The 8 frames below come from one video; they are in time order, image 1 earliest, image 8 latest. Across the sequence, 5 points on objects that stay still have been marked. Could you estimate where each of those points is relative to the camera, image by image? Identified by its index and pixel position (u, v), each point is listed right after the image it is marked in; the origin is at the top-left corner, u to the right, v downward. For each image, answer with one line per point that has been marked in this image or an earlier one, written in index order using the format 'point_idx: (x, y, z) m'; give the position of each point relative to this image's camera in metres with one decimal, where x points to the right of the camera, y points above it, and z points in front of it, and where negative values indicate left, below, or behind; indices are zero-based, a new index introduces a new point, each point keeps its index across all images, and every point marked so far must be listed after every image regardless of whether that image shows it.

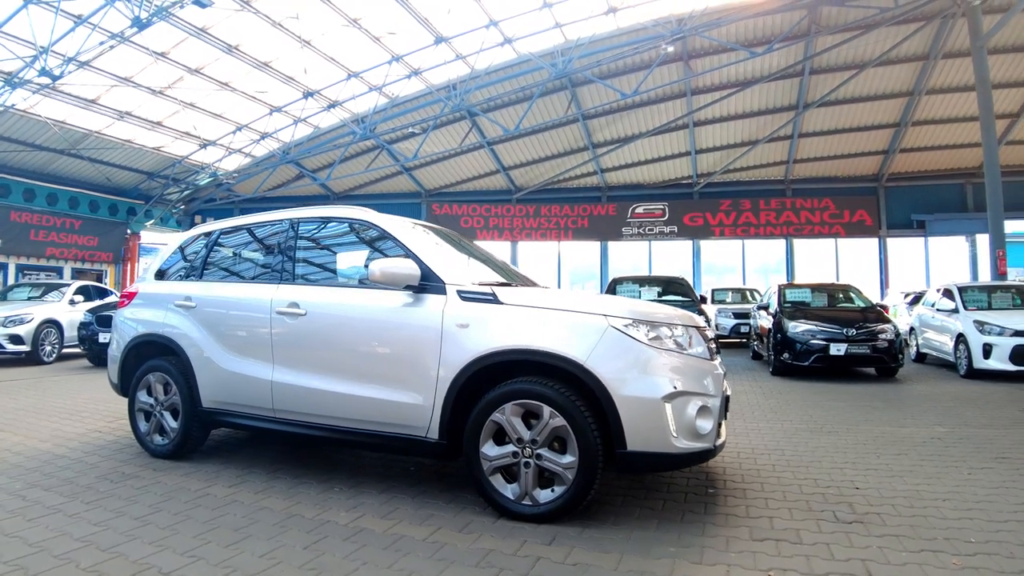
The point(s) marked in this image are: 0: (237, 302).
0: (-1.7, -0.1, +3.8) m
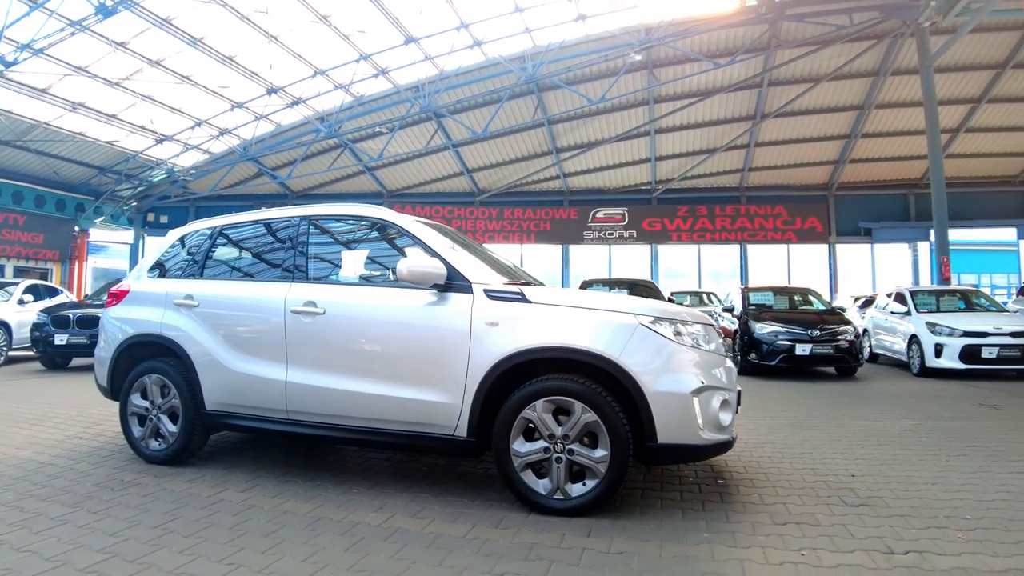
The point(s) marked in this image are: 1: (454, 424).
0: (-1.6, -0.1, +3.7) m
1: (-0.3, -0.7, +3.2) m
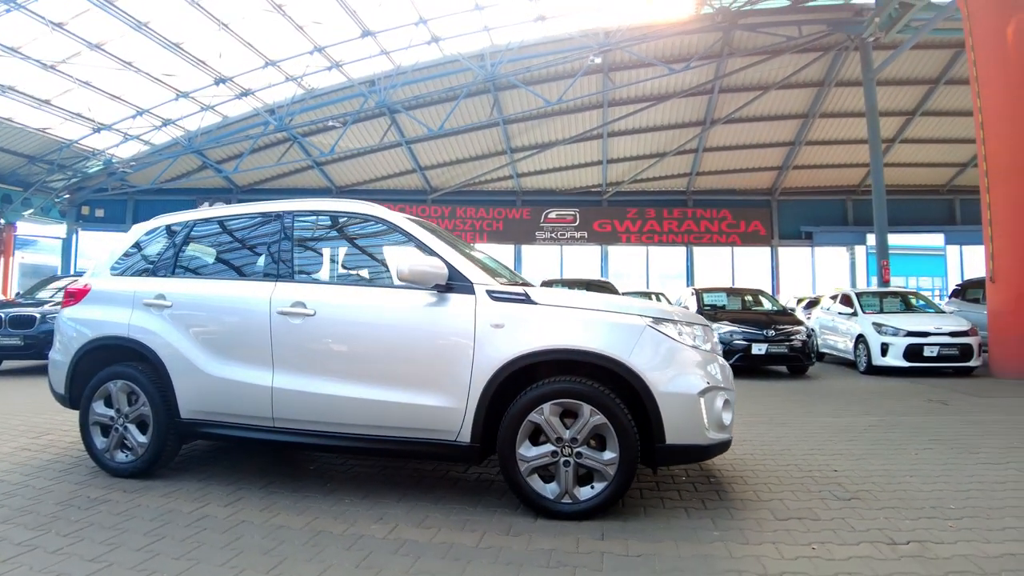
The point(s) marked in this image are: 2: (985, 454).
0: (-1.6, -0.1, +3.4) m
1: (-0.3, -0.7, +3.1) m
2: (+3.6, -1.2, +4.6) m
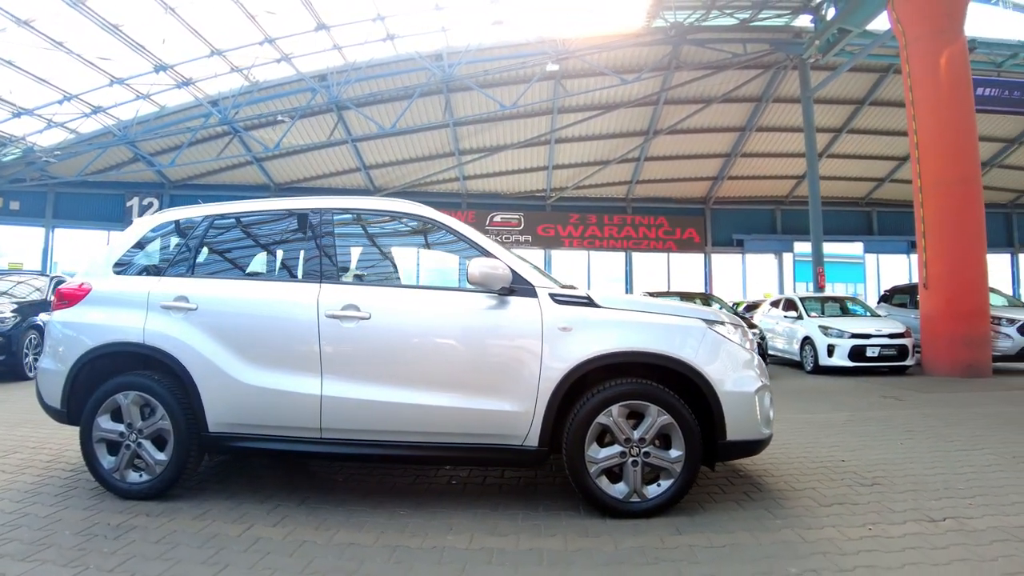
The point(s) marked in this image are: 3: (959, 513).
0: (-1.3, -0.1, +3.2) m
1: (+0.1, -0.7, +3.1) m
2: (+3.8, -1.3, +5.0) m
3: (+2.5, -1.2, +3.3) m
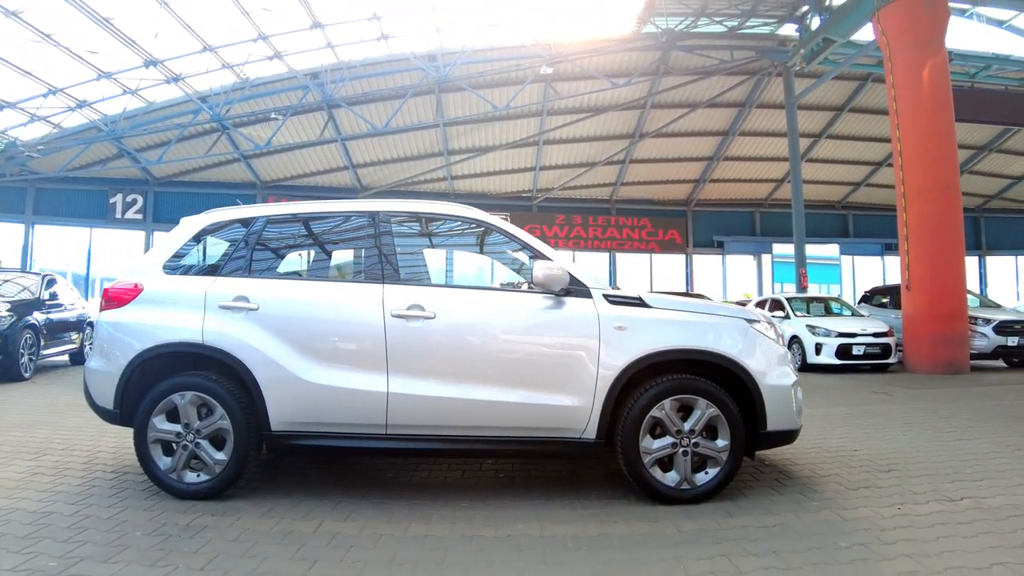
0: (-1.0, -0.1, +3.3) m
1: (+0.4, -0.8, +3.2) m
2: (+4.0, -1.3, +5.4) m
3: (+2.8, -1.2, +3.6) m
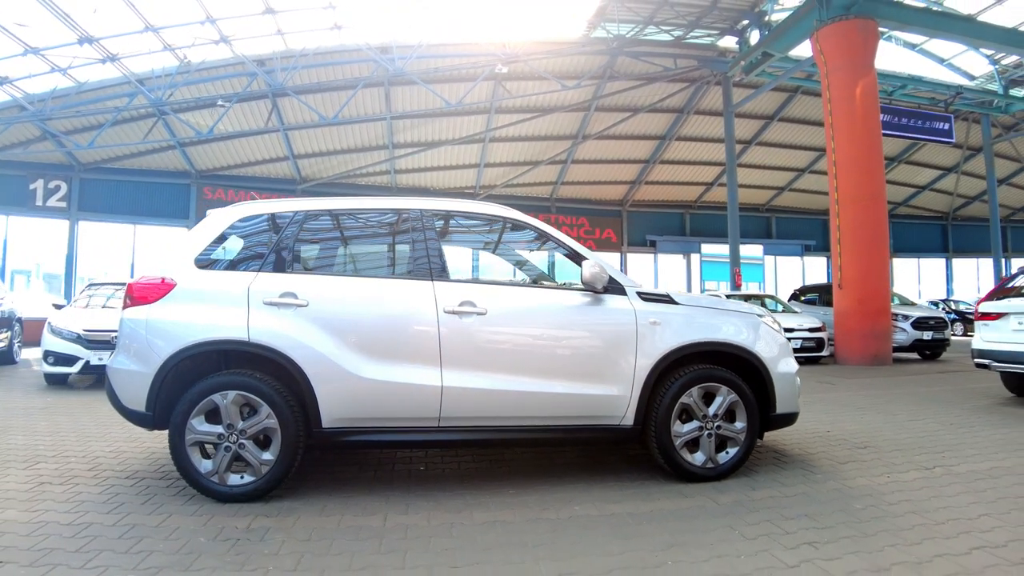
0: (-0.8, -0.1, +3.4) m
1: (+0.6, -0.7, +3.5) m
2: (+3.9, -1.3, +6.0) m
3: (+2.9, -1.2, +4.1) m
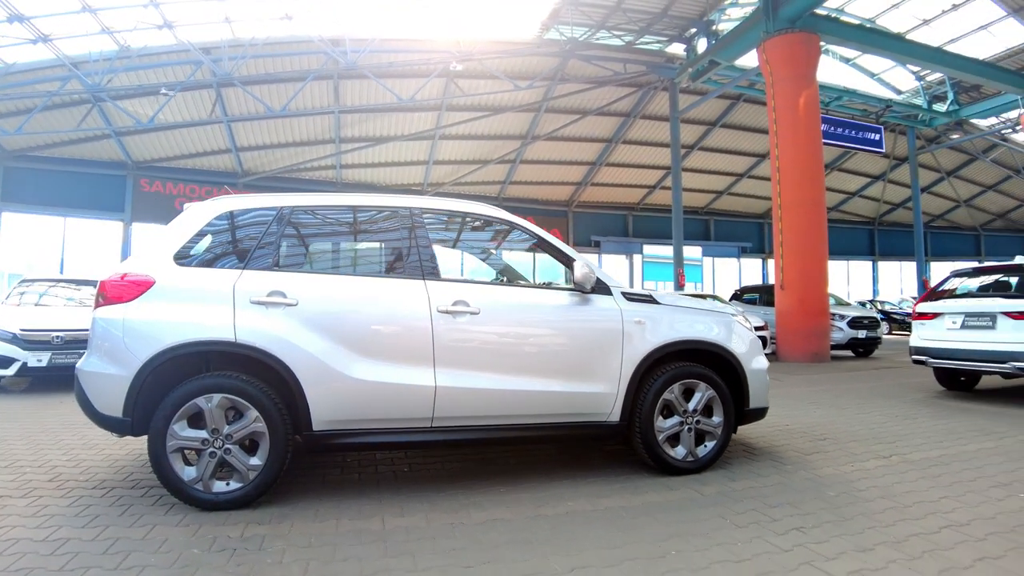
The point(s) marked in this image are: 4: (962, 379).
0: (-0.8, -0.1, +3.4) m
1: (+0.6, -0.7, +3.6) m
2: (+3.6, -1.3, +6.4) m
3: (+2.8, -1.2, +4.4) m
4: (+5.5, -1.1, +7.3) m
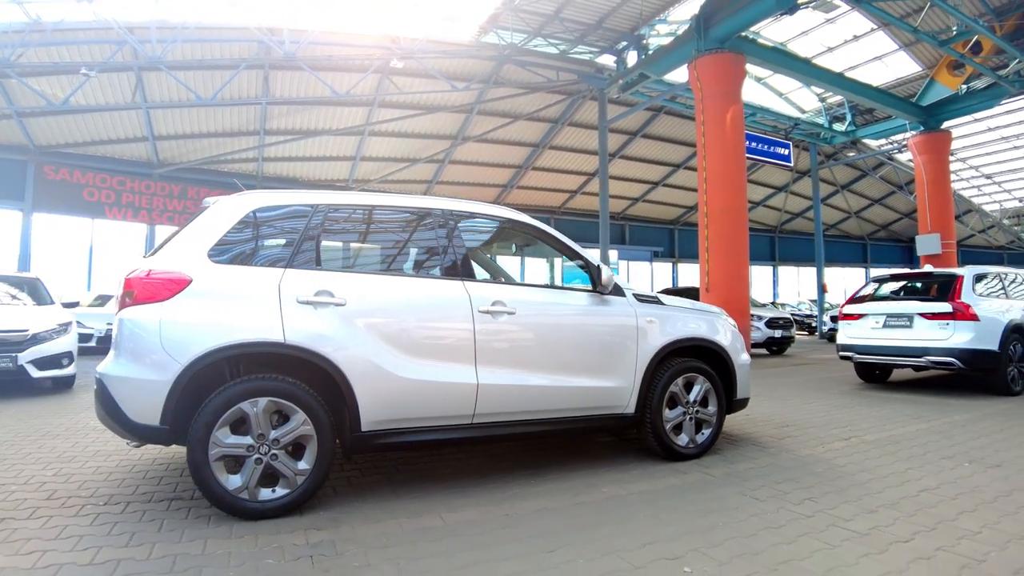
0: (-0.6, -0.1, +3.5) m
1: (+0.8, -0.8, +3.9) m
2: (+3.4, -1.3, +7.2) m
3: (+2.8, -1.3, +5.0) m
4: (+5.1, -1.2, +8.3) m
